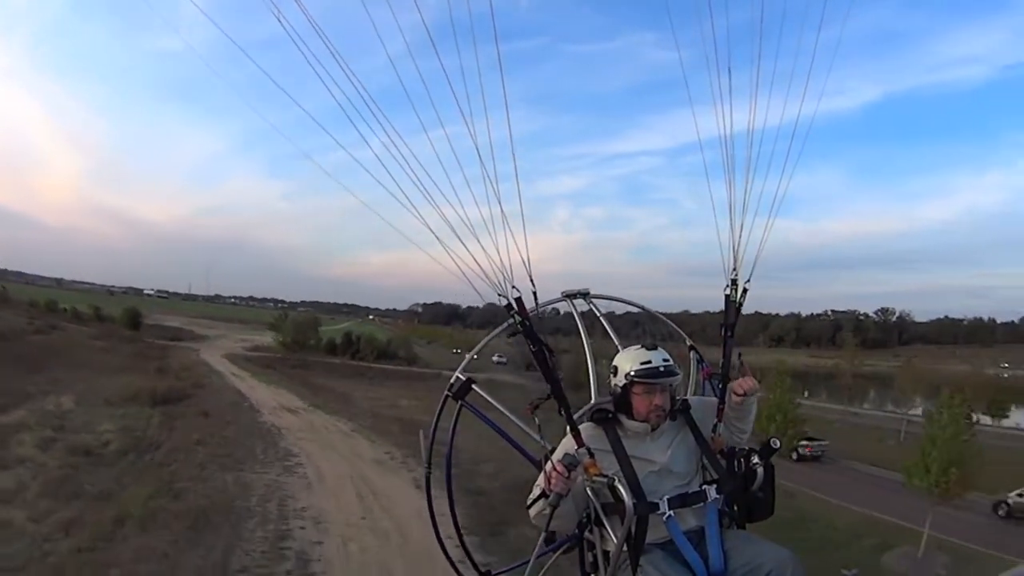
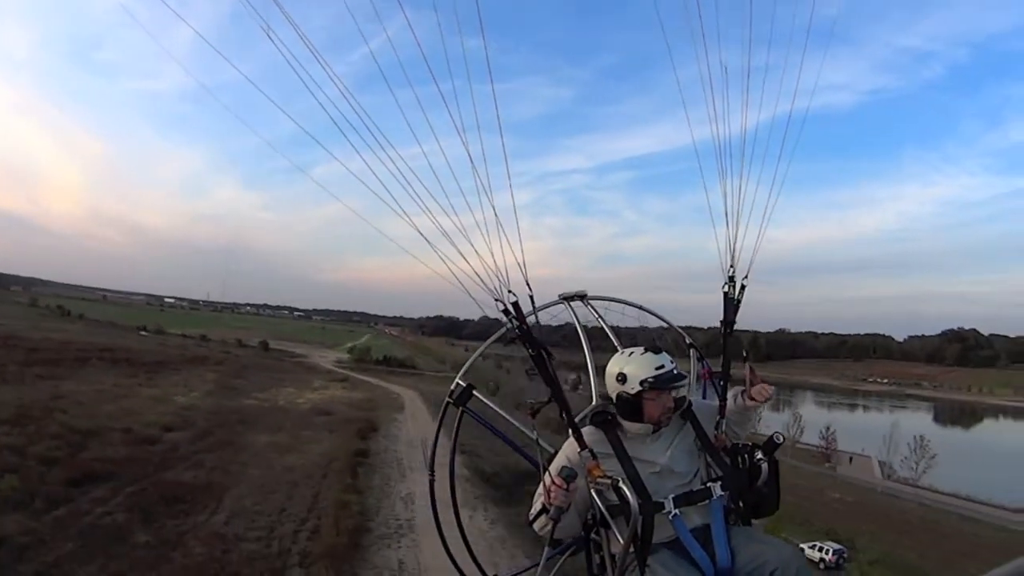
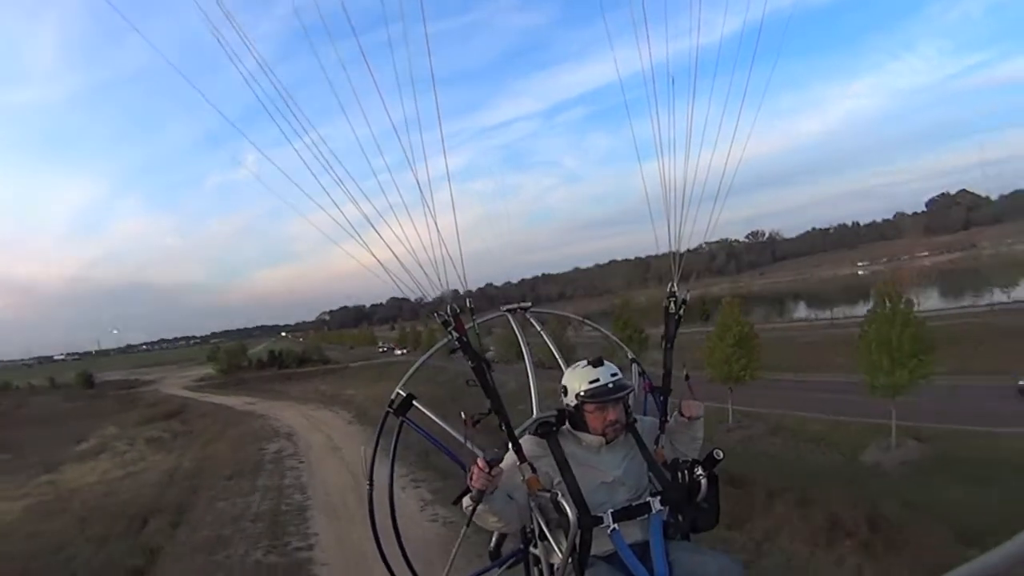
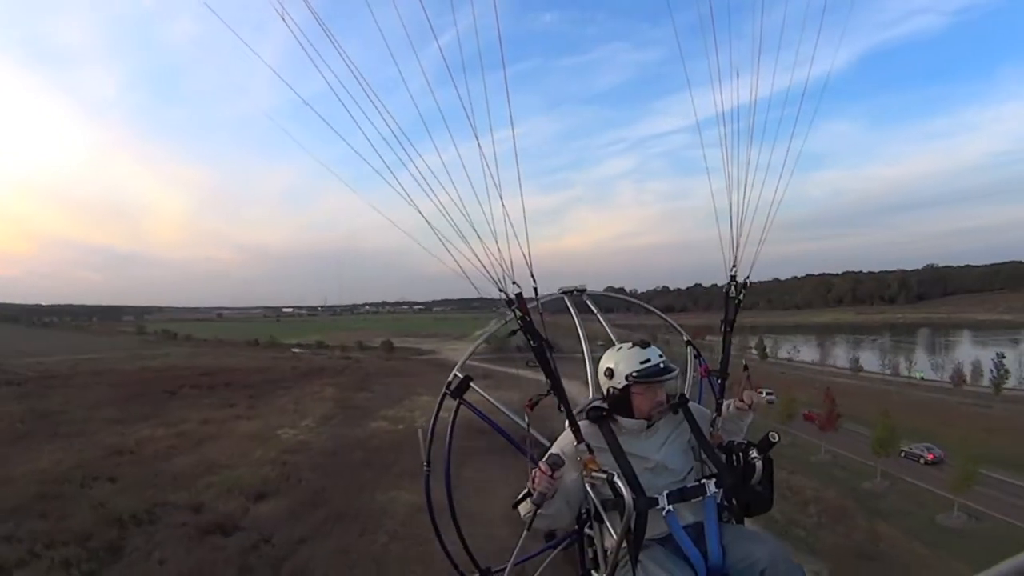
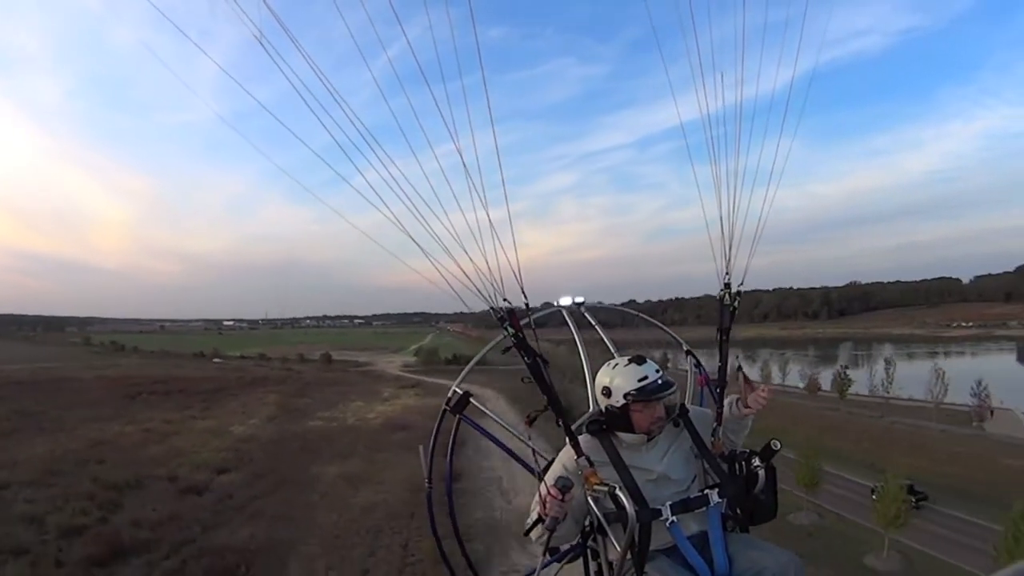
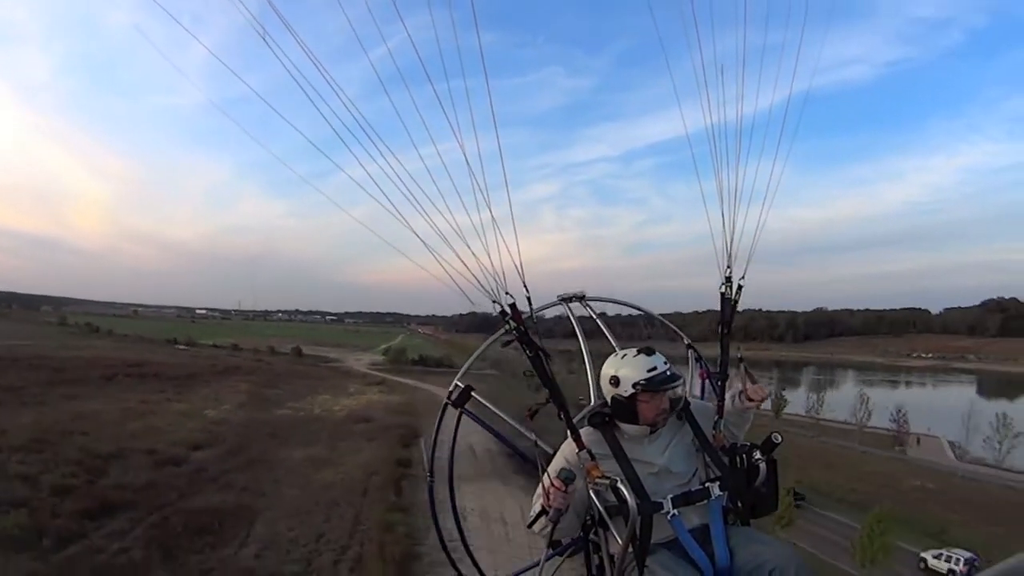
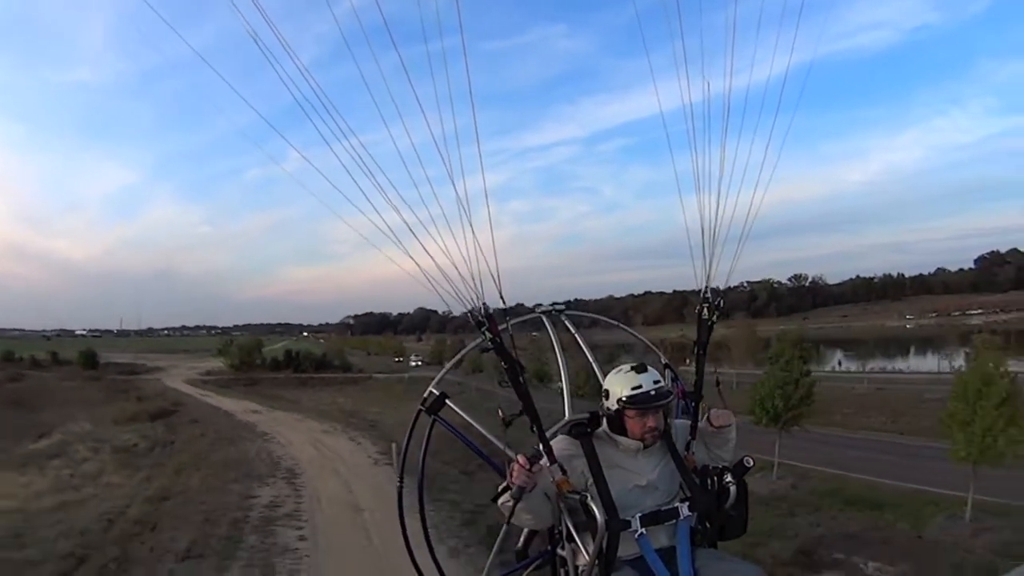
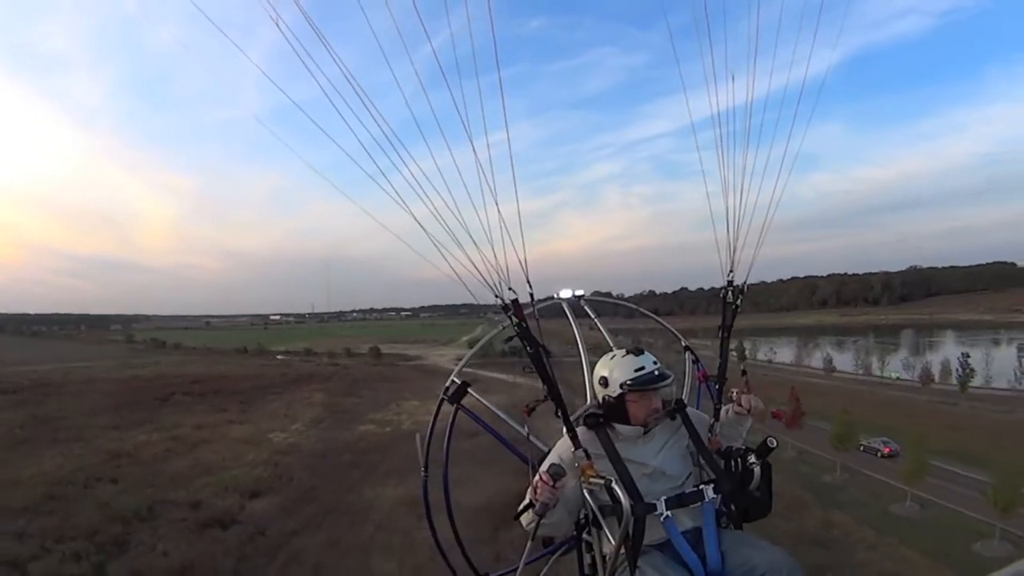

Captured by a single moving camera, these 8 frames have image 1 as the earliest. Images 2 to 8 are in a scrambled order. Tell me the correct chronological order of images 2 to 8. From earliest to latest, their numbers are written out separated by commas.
7, 3, 4, 8, 5, 6, 2
